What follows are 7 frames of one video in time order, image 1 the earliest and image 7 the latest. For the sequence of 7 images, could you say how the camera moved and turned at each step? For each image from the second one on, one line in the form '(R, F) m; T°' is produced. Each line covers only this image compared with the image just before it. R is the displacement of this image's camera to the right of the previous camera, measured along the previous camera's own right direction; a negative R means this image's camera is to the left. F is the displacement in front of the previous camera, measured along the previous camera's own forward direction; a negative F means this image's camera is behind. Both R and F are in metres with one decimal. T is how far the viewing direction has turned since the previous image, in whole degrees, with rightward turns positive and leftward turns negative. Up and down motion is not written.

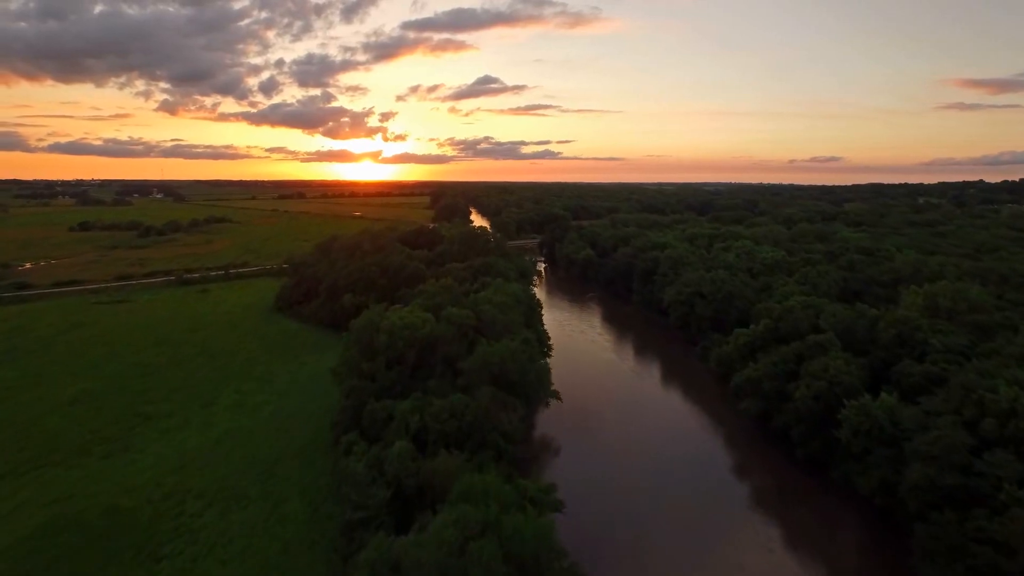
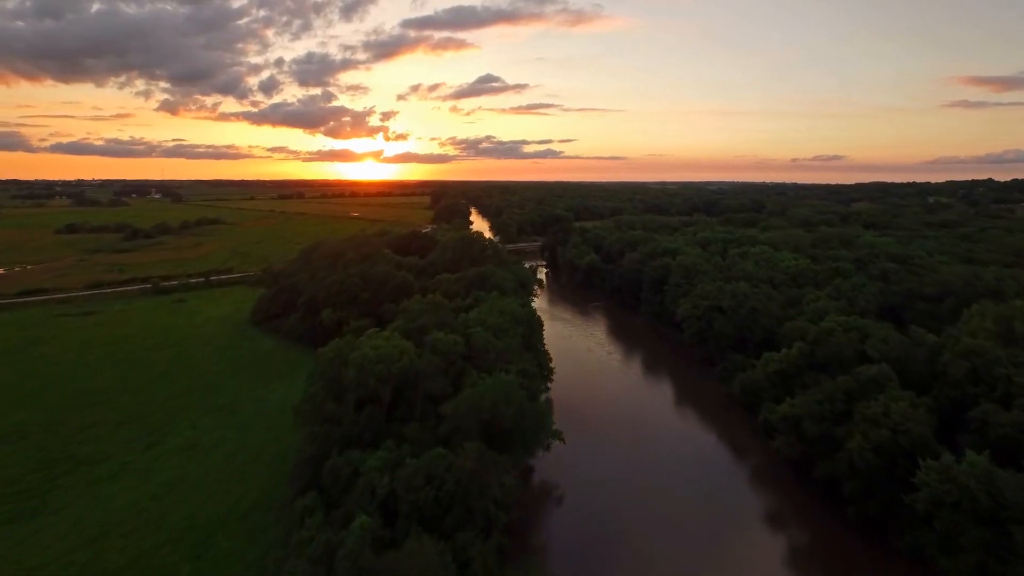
(+0.3, +4.6) m; 0°
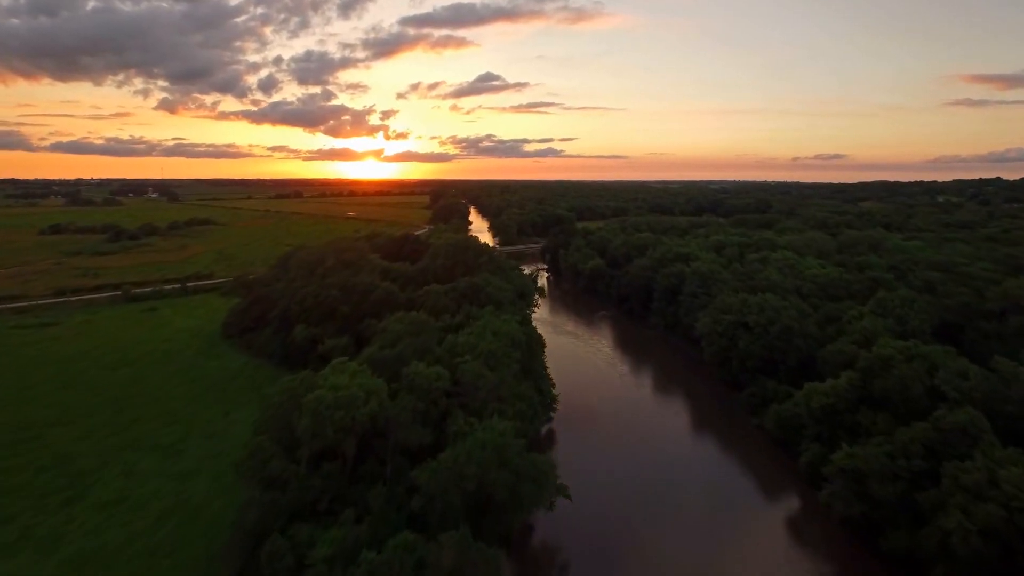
(+0.2, +4.9) m; 0°
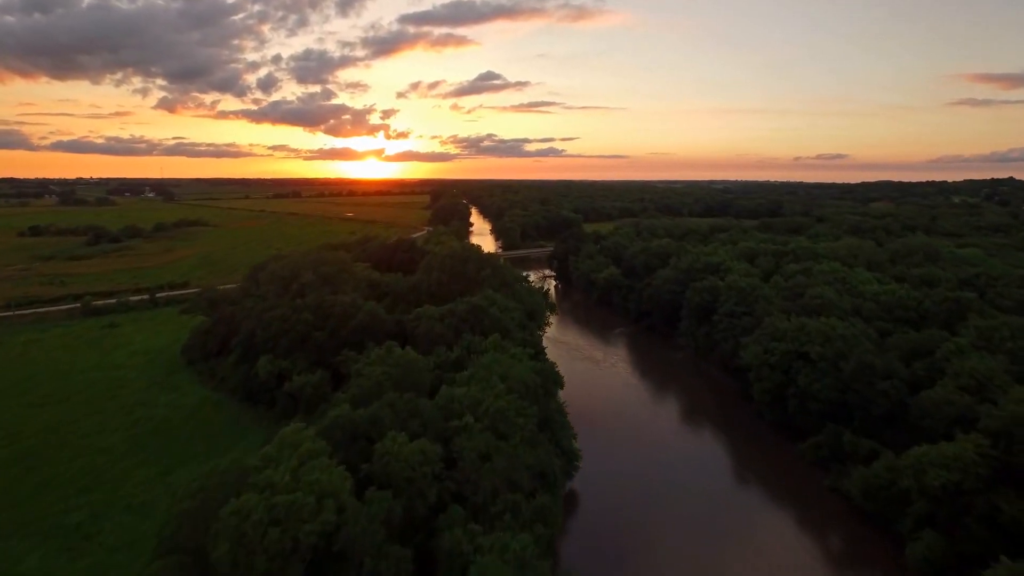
(-0.5, +6.5) m; 0°
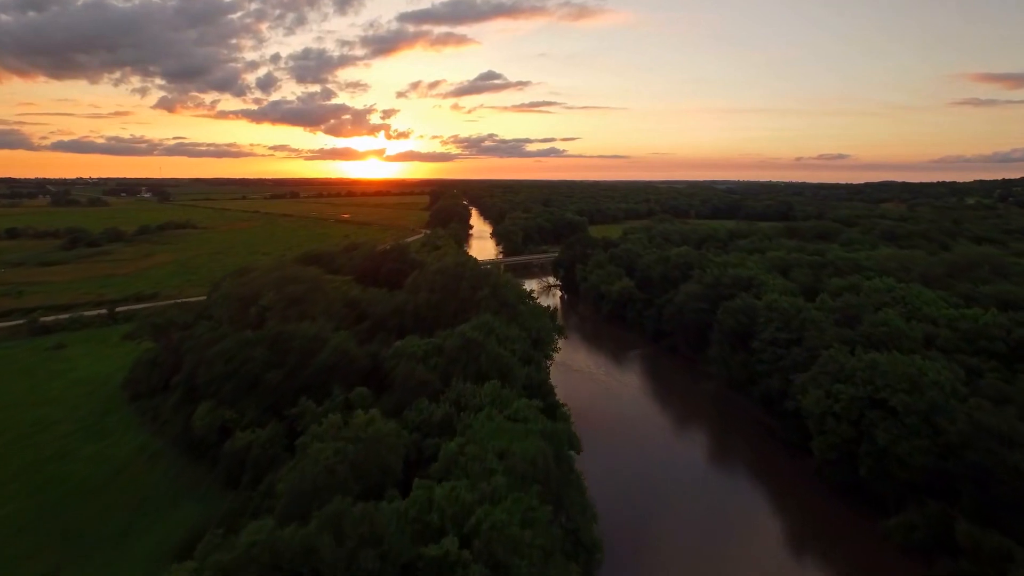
(-0.1, +6.2) m; 0°
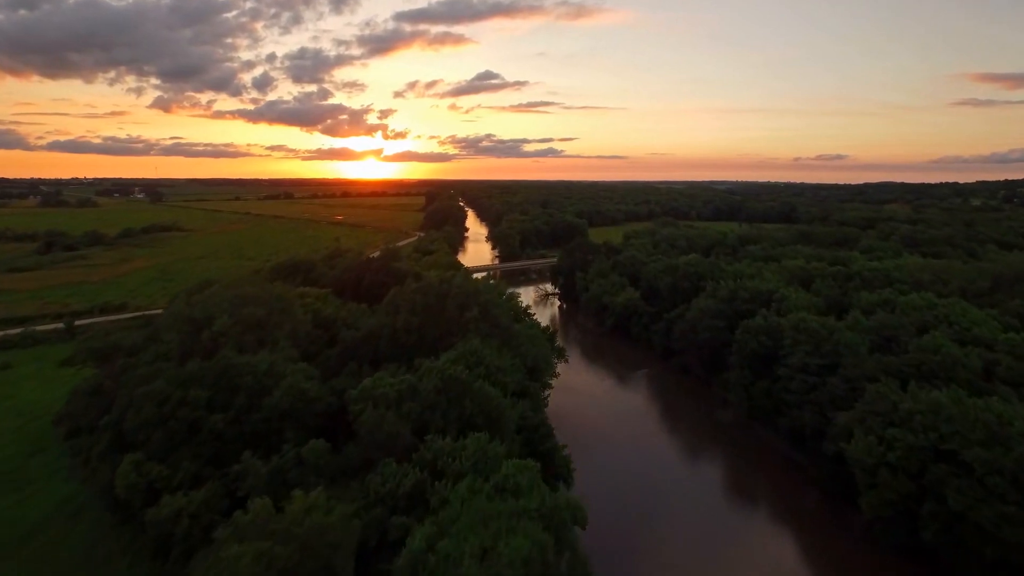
(+0.3, +4.3) m; 0°
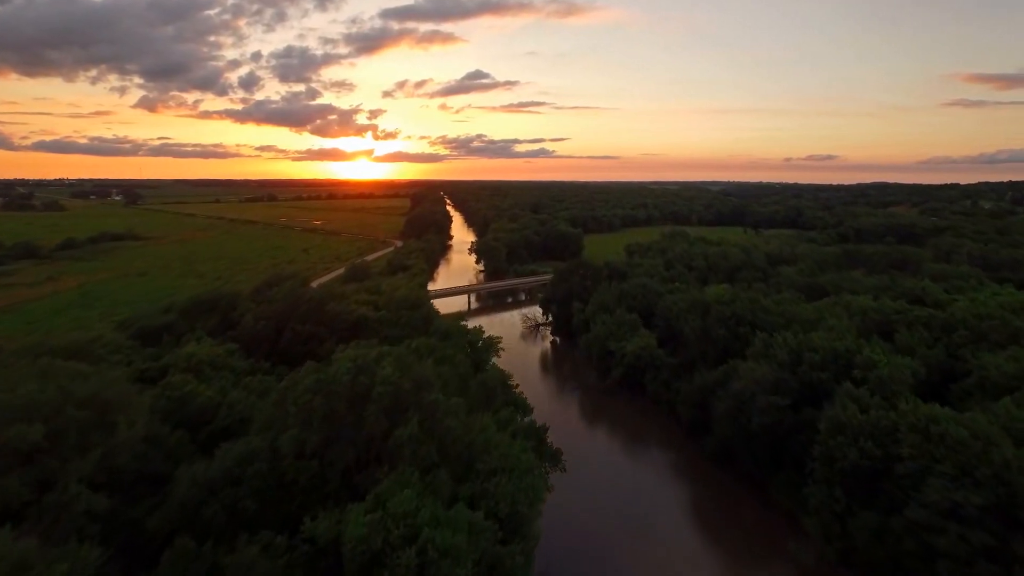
(+0.8, +11.5) m; +1°
